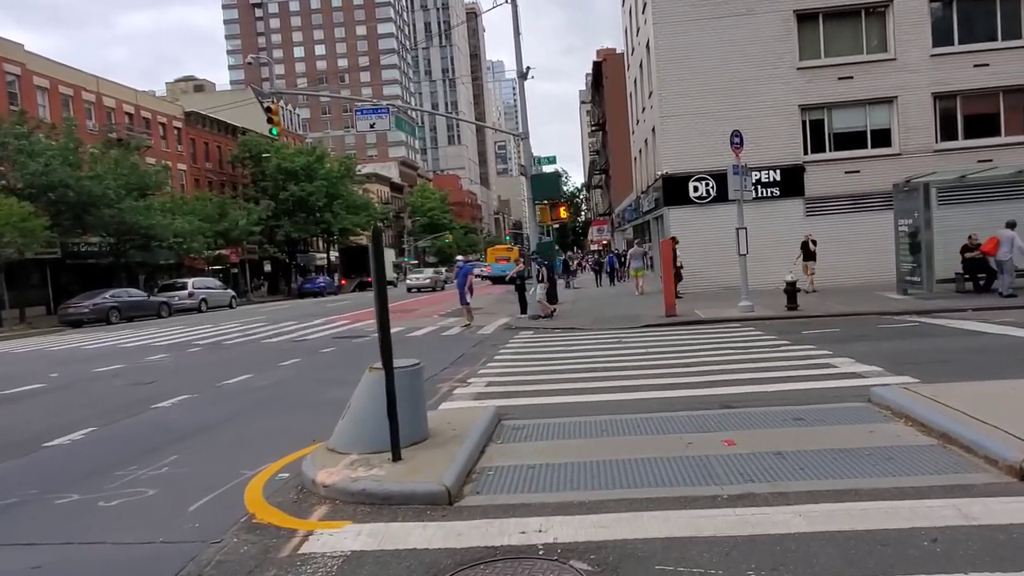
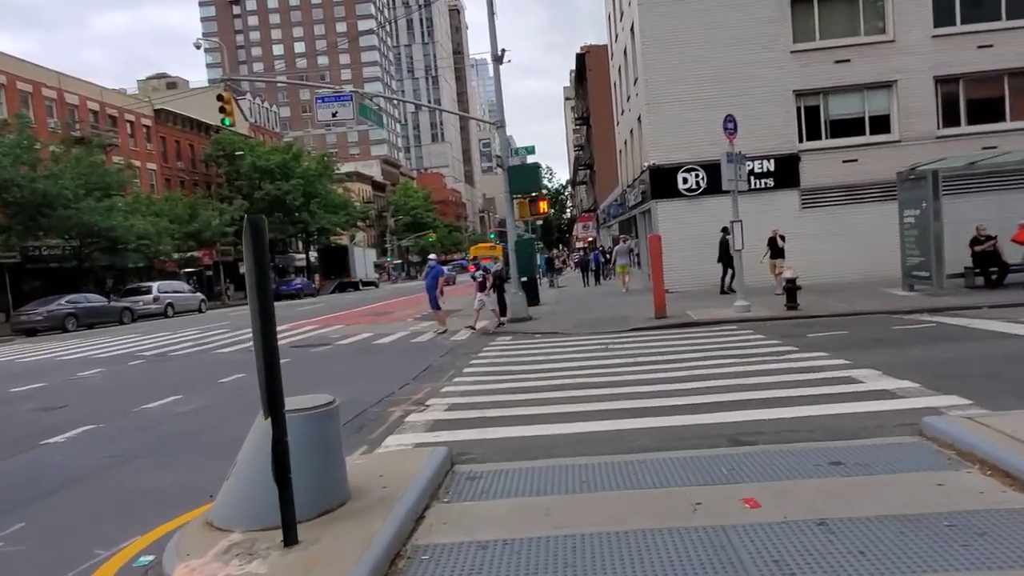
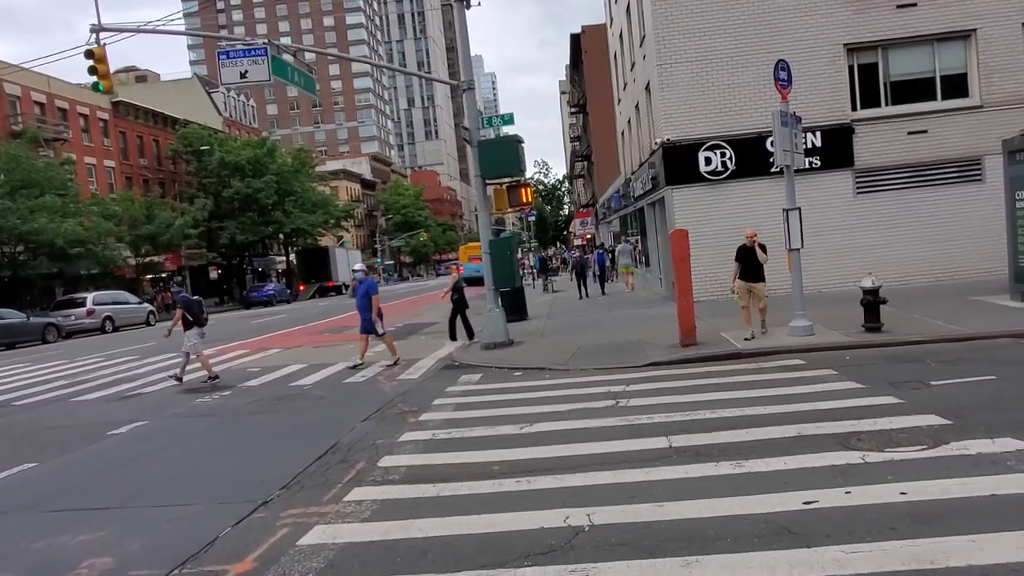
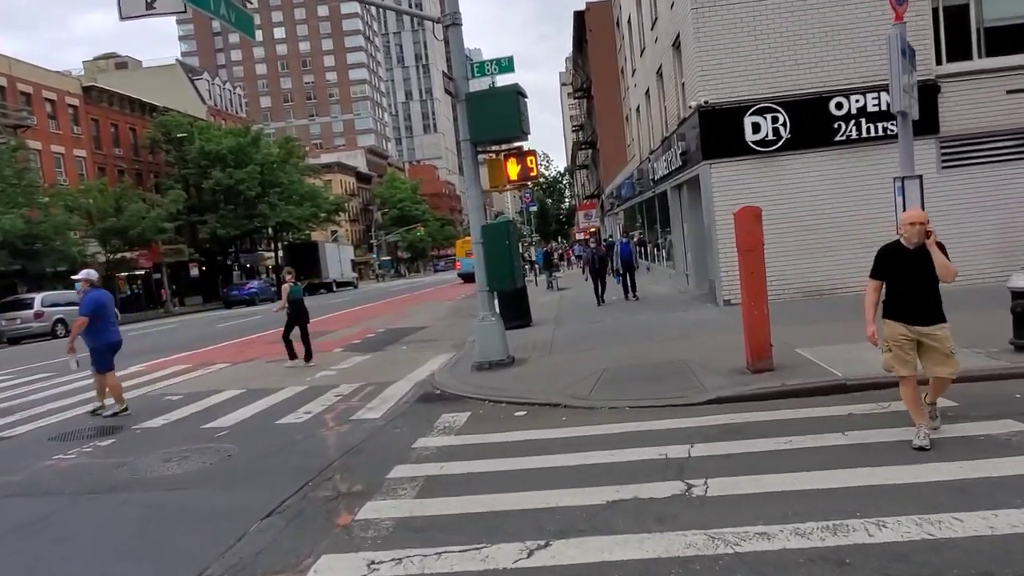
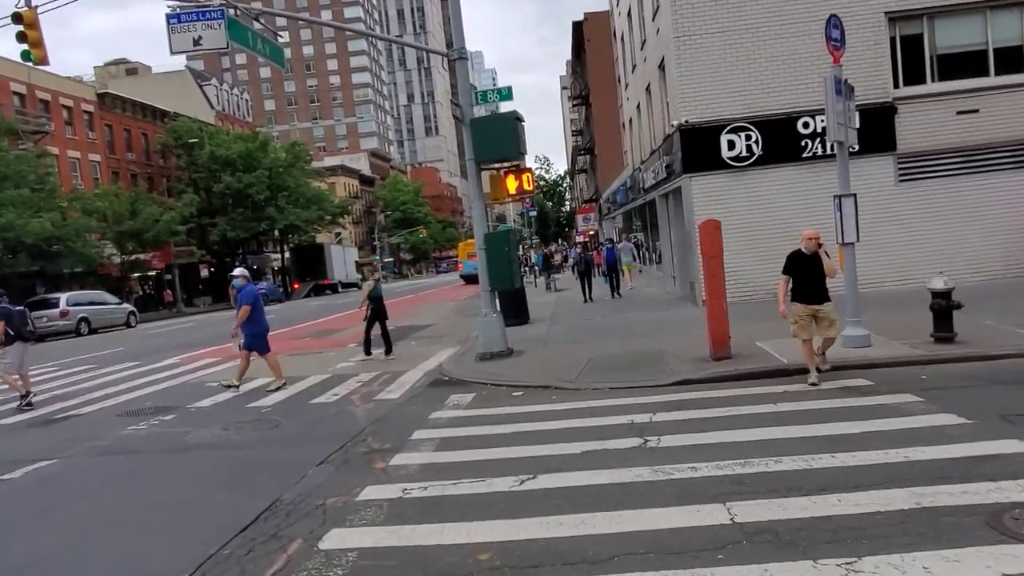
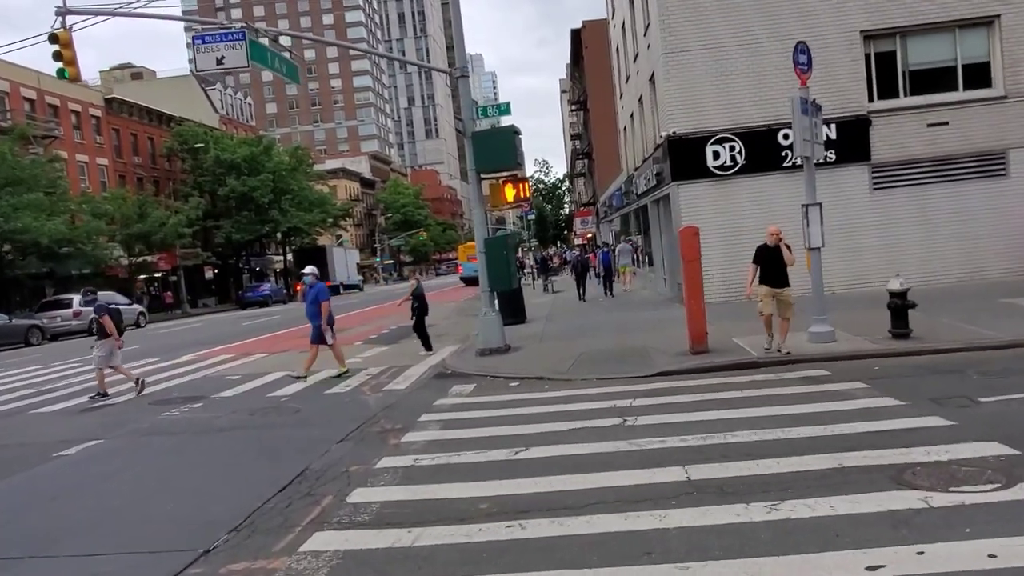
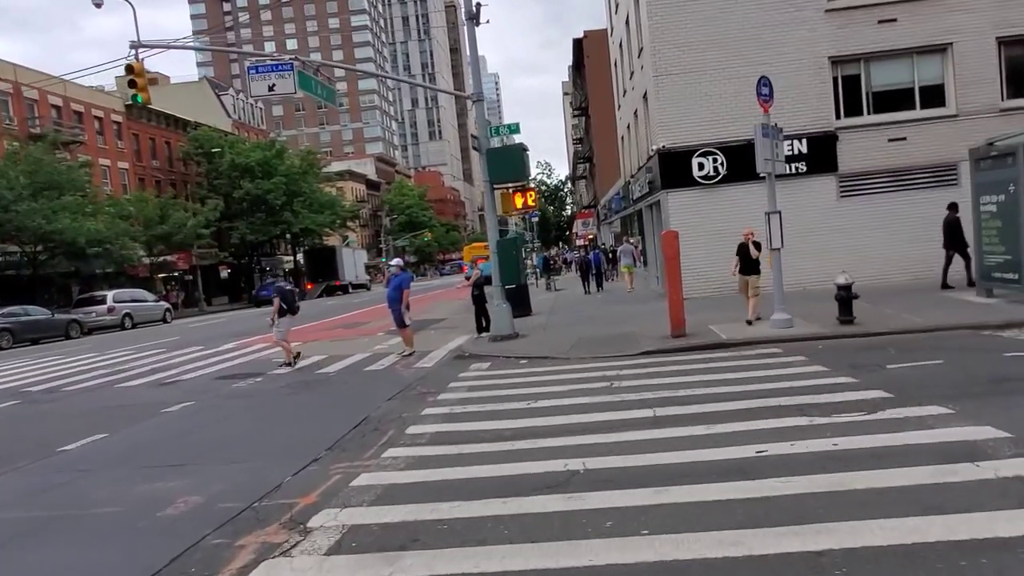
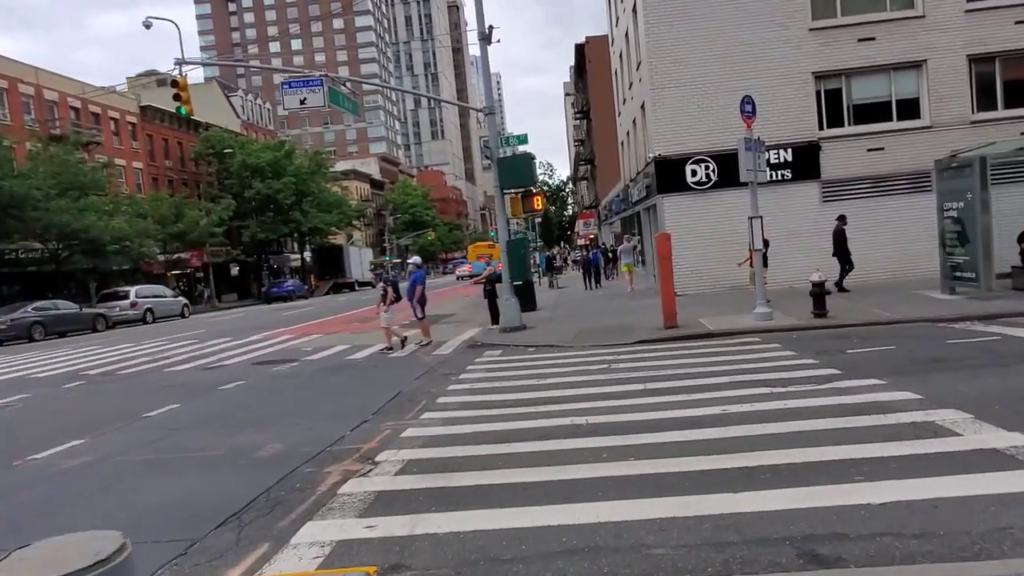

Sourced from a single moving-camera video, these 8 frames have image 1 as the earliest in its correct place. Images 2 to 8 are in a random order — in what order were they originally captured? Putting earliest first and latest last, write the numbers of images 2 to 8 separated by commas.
2, 8, 7, 3, 6, 5, 4
